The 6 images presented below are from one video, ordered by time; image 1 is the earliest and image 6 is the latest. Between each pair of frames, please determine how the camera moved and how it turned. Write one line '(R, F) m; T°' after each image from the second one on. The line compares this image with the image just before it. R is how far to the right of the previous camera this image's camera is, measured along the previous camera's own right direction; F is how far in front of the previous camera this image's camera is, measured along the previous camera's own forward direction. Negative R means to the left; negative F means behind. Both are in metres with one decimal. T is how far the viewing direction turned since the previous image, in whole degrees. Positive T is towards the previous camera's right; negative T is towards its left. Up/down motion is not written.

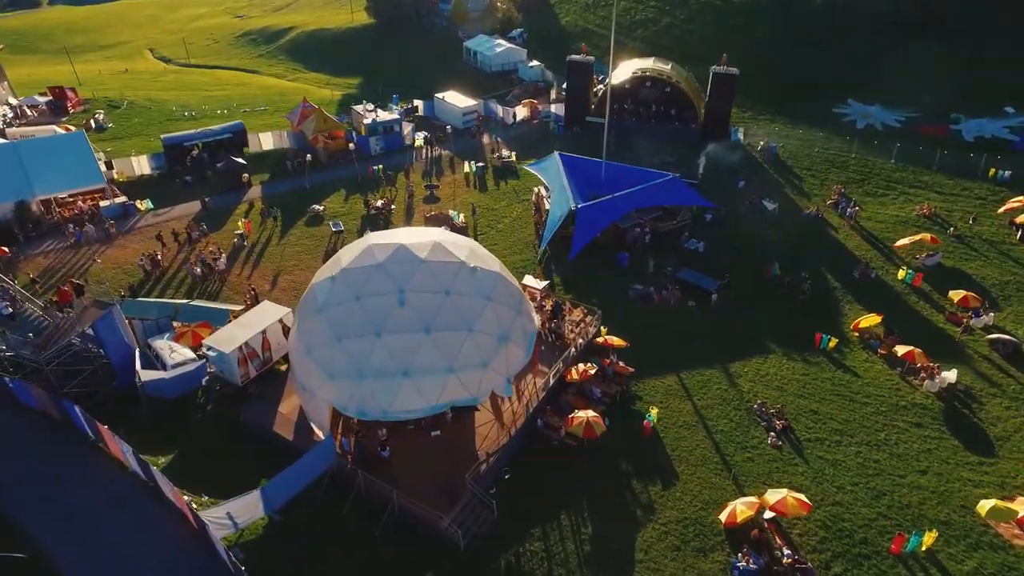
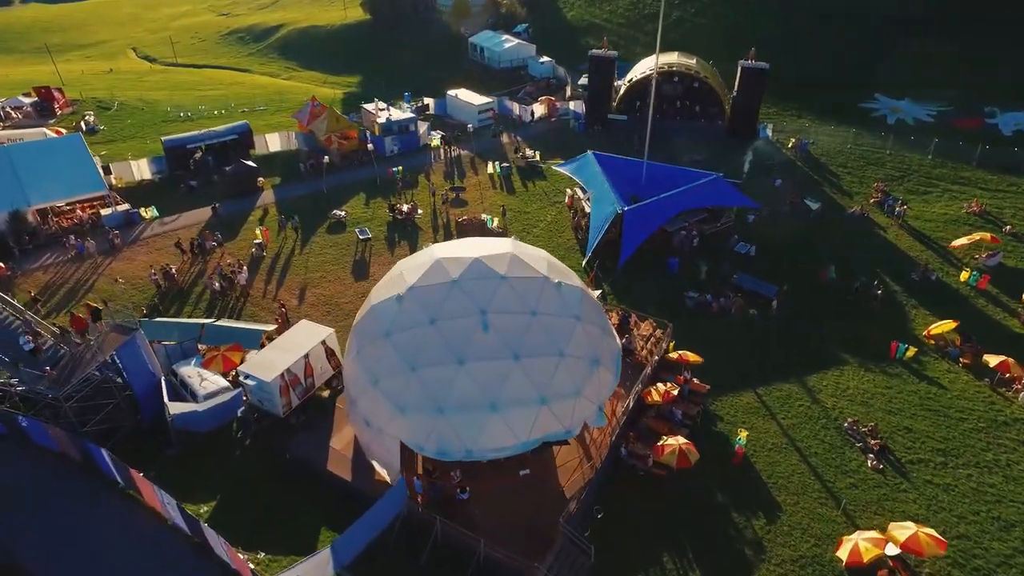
(-2.7, +1.9) m; +2°
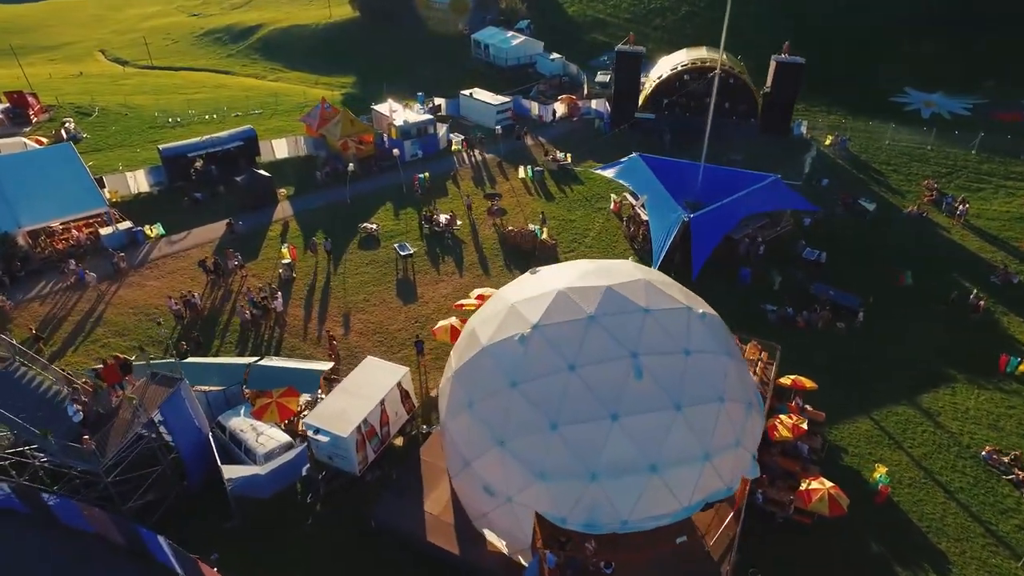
(-3.5, +2.5) m; +3°
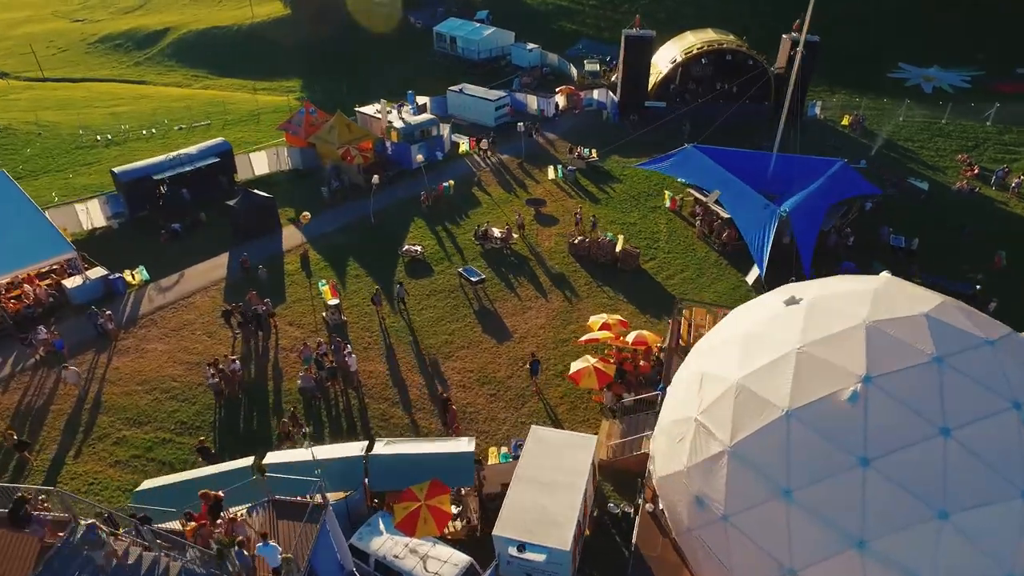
(-6.1, +4.2) m; +8°
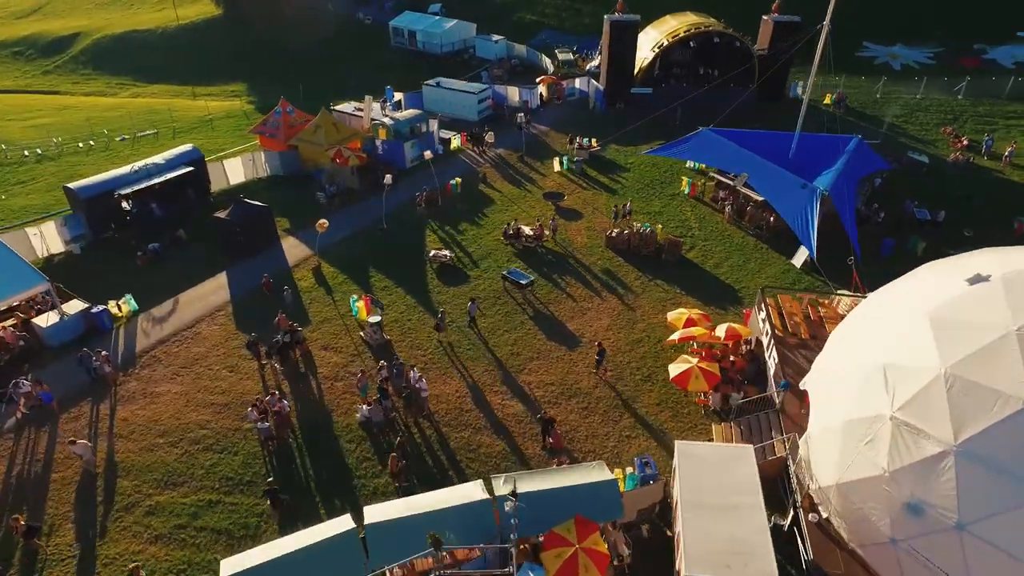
(-3.7, +2.0) m; +6°
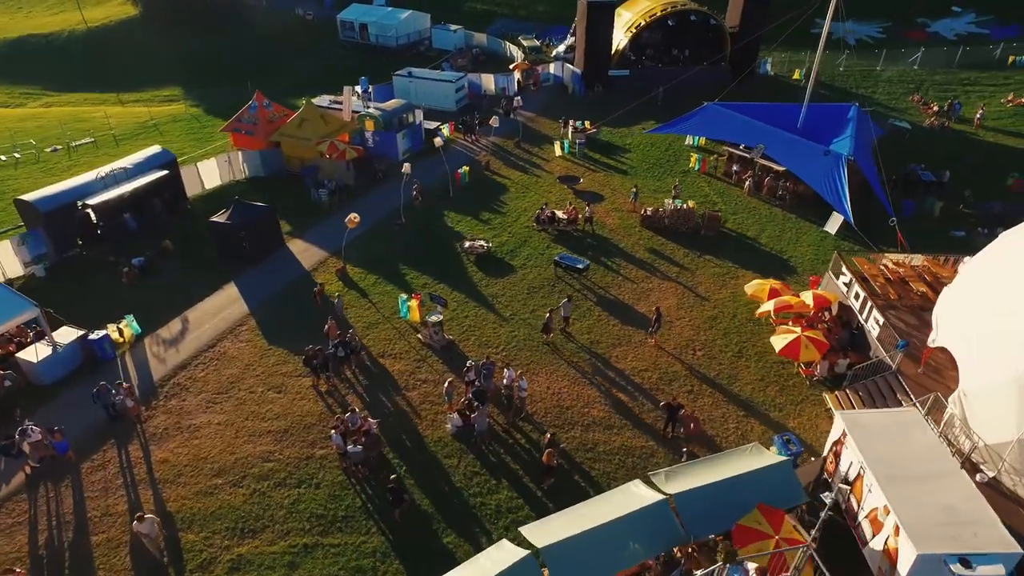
(-3.7, +1.7) m; +7°
